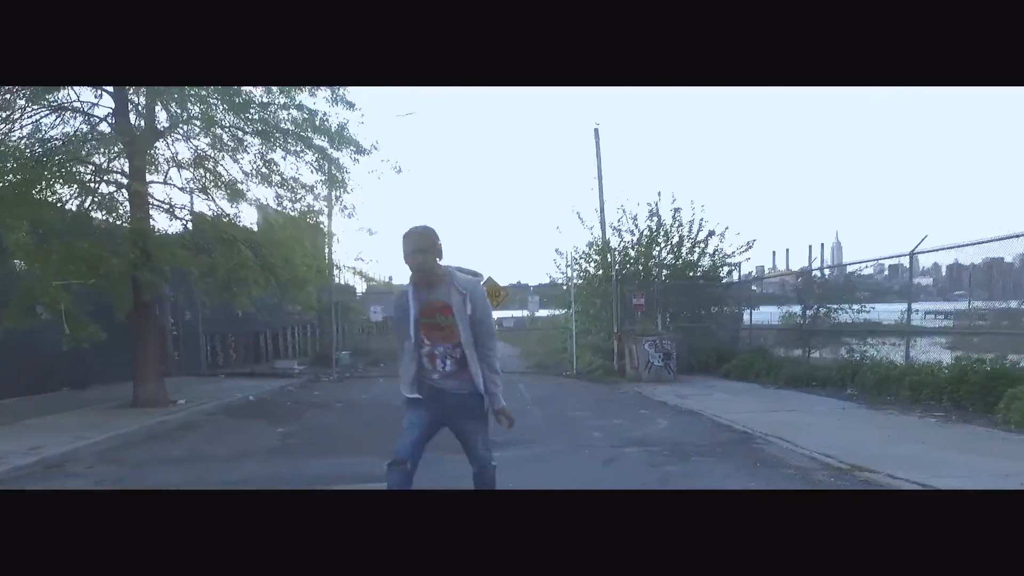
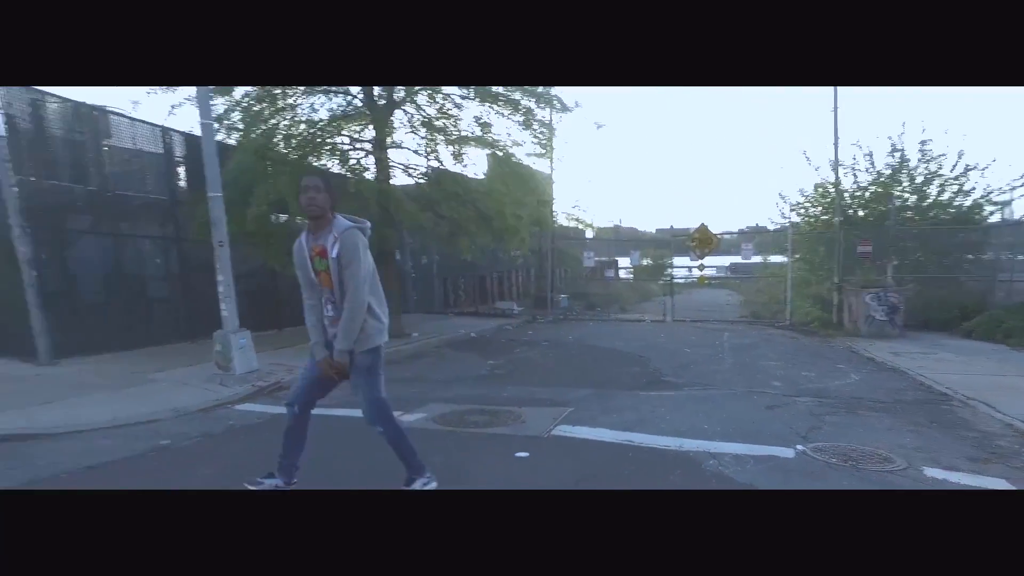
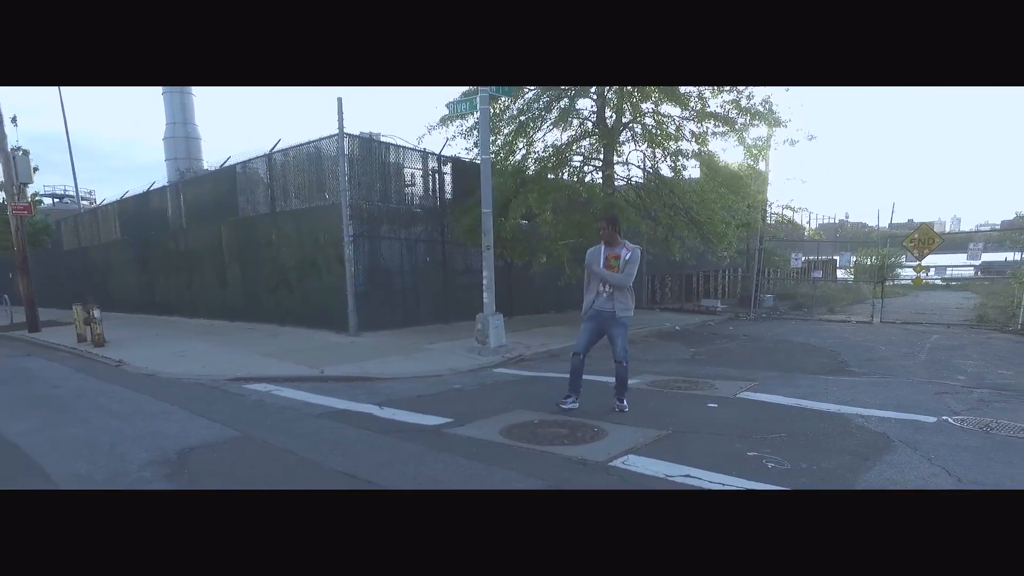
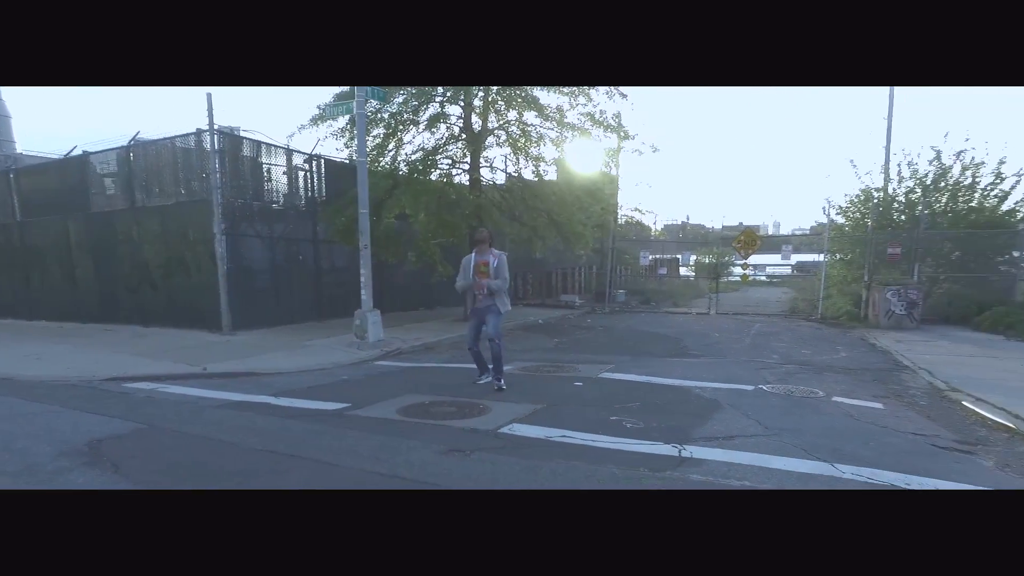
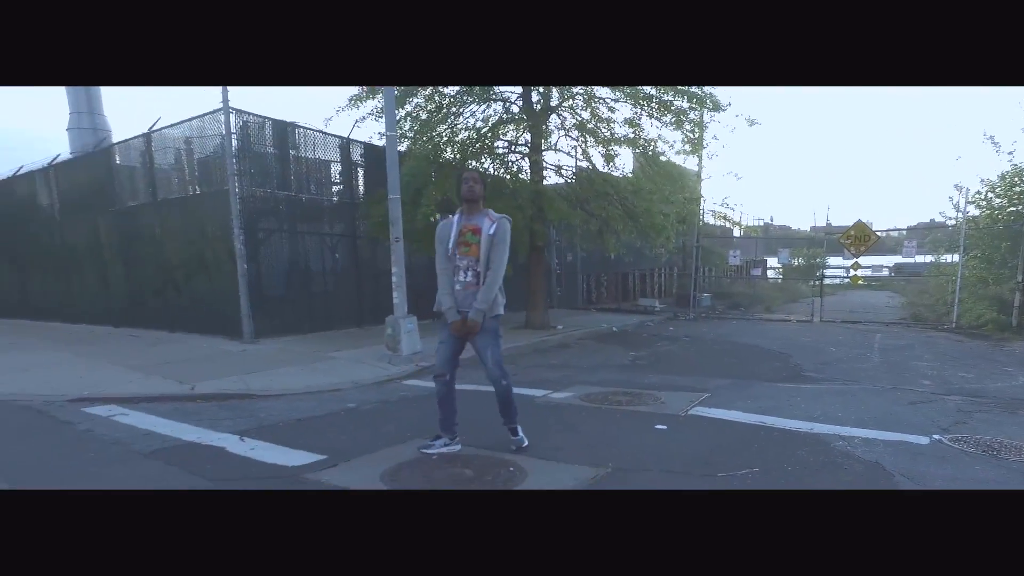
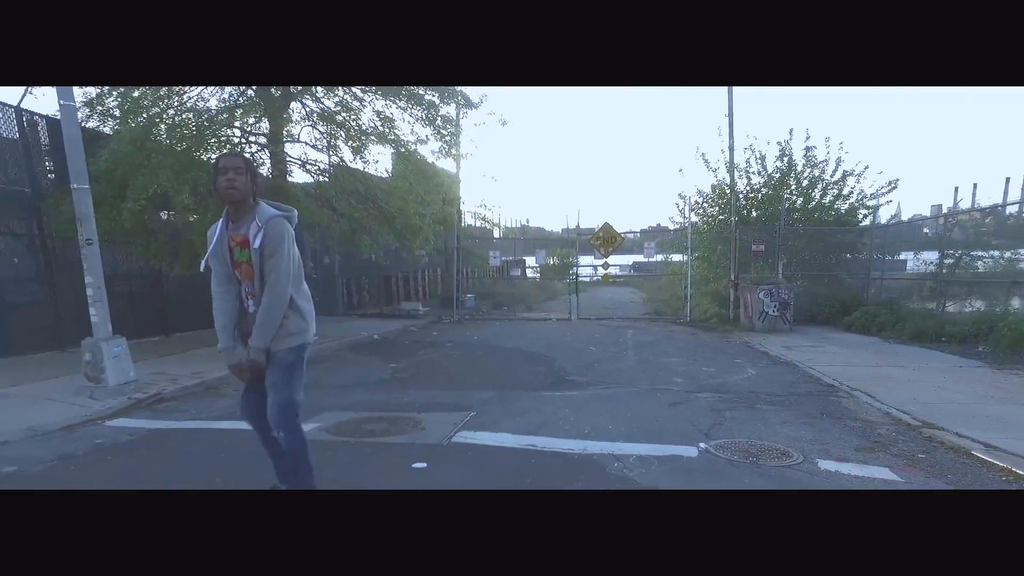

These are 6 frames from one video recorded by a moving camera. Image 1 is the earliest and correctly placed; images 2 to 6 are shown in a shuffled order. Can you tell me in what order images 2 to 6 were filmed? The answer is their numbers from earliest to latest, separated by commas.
6, 2, 5, 3, 4
